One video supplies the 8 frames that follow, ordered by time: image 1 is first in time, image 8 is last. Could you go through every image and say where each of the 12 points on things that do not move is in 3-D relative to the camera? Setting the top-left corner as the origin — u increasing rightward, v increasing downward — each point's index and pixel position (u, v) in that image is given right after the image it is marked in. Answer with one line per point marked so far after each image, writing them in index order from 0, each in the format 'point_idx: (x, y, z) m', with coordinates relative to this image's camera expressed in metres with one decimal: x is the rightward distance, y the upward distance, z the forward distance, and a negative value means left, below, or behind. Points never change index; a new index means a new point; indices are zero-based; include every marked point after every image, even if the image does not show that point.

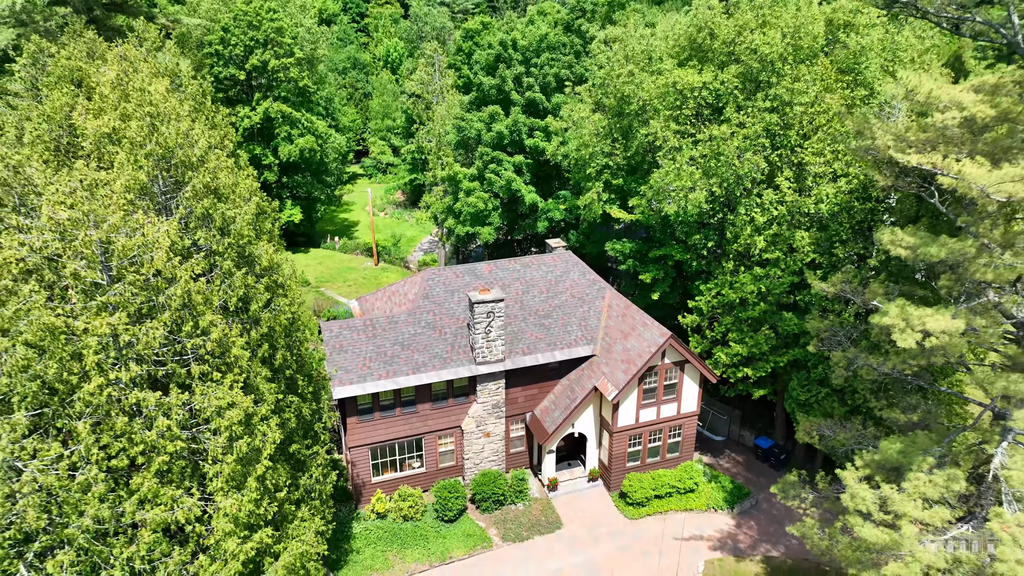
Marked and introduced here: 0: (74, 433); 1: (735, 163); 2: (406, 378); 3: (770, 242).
0: (-5.3, -1.8, +8.9) m
1: (+5.2, +3.1, +16.8) m
2: (-2.6, -2.2, +17.6) m
3: (+6.0, +1.6, +16.1) m
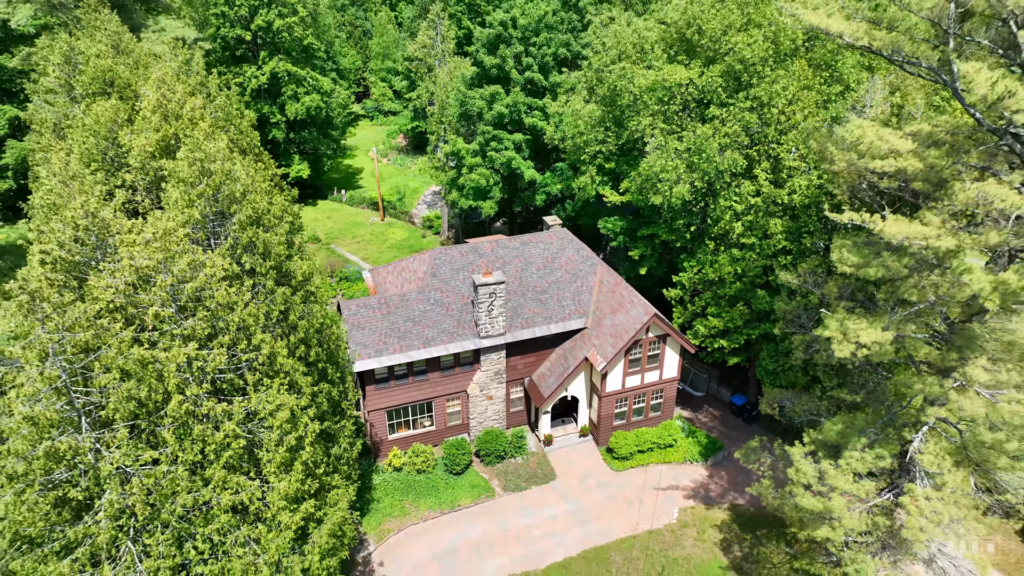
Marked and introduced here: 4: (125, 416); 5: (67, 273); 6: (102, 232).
0: (-5.3, -2.3, +11.1) m
1: (+5.2, +3.4, +18.4) m
2: (-2.6, -1.7, +19.8) m
3: (+6.0, +1.8, +17.9) m
4: (-5.8, -1.9, +10.7) m
5: (-7.3, +0.2, +11.7) m
6: (-7.0, +1.0, +12.3) m
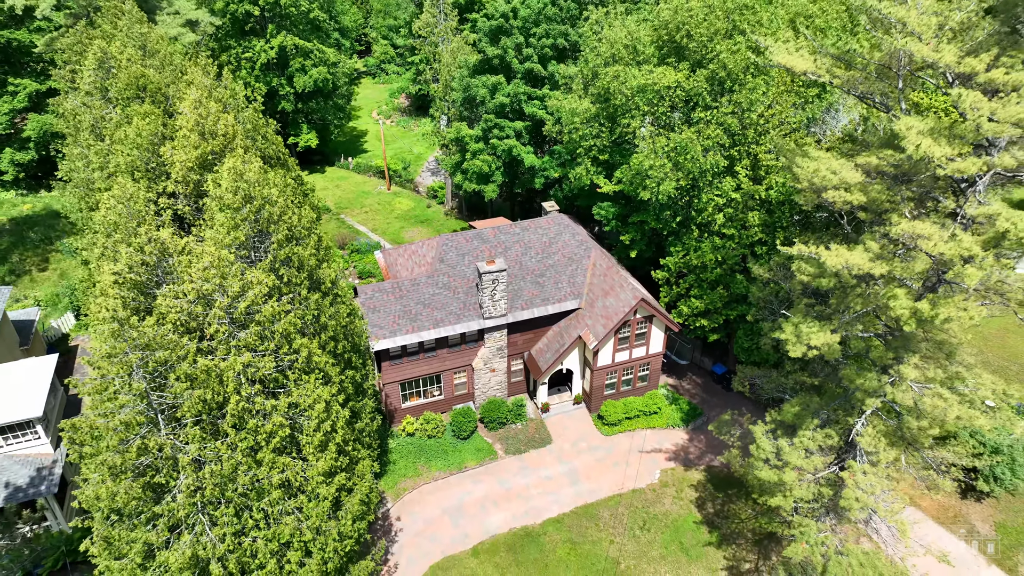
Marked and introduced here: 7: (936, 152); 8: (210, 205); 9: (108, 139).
0: (-5.3, -2.7, +13.4) m
1: (+5.2, +3.6, +20.2) m
2: (-2.6, -1.4, +22.0) m
3: (+6.1, +2.0, +19.9) m
4: (-5.7, -2.3, +13.0) m
5: (-7.3, -0.1, +13.8) m
6: (-7.0, +0.7, +14.3) m
7: (+7.1, +2.3, +12.2) m
8: (-6.6, +1.8, +15.8) m
9: (-11.2, +4.1, +20.2) m
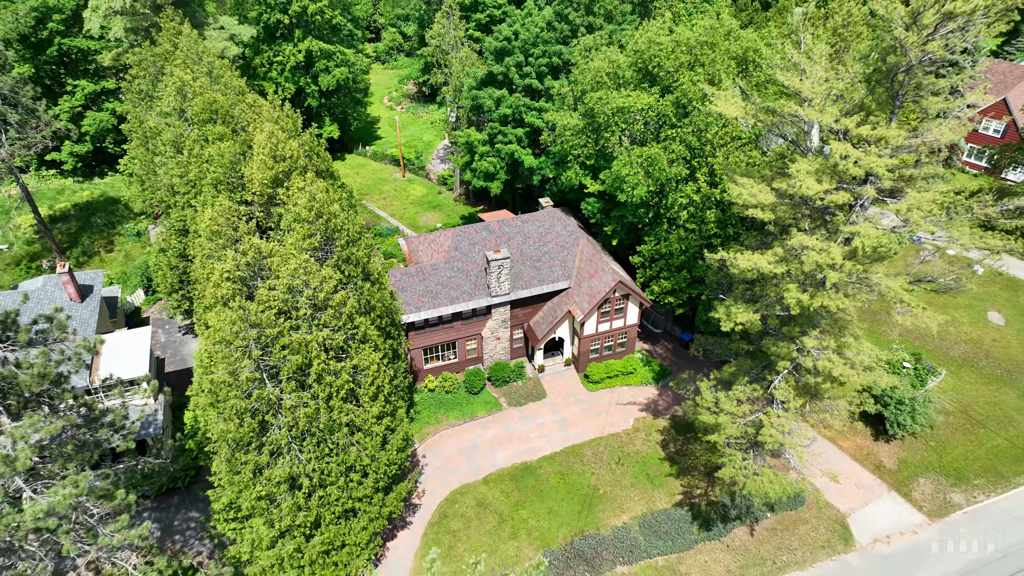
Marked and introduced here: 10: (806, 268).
0: (-5.2, -2.5, +18.6) m
1: (+5.3, +4.1, +25.2) m
2: (-2.5, -0.8, +27.2) m
3: (+6.2, +2.5, +24.9) m
4: (-5.6, -2.2, +18.2) m
5: (-7.2, +0.1, +18.9) m
6: (-6.9, +0.9, +19.4) m
7: (+7.2, +2.4, +17.3) m
8: (-6.5, +2.1, +20.8) m
9: (-11.1, +4.6, +25.1) m
10: (+7.1, +0.5, +17.6) m
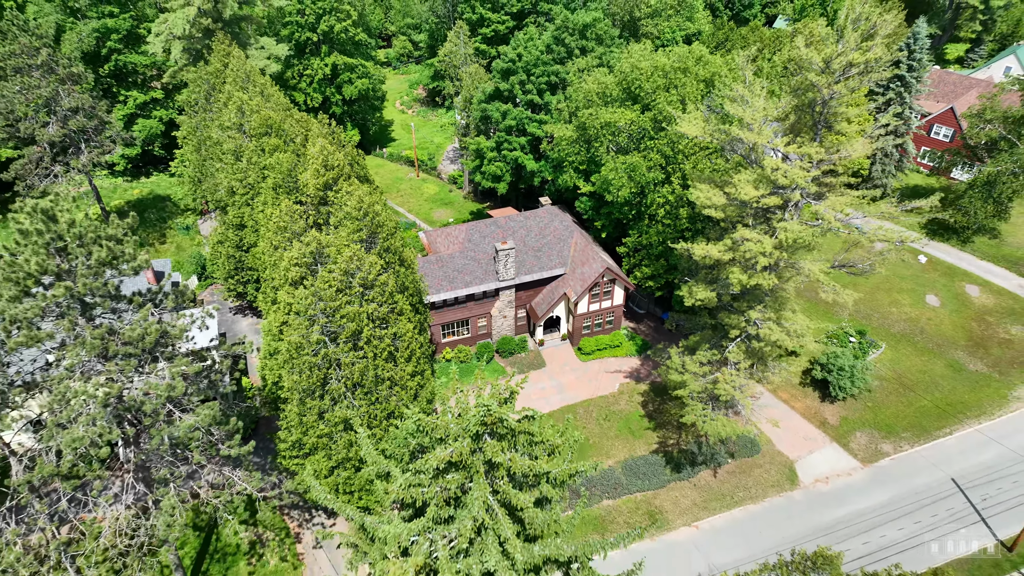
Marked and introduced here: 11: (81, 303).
0: (-5.0, -2.0, +23.9) m
1: (+5.5, +4.8, +30.3) m
2: (-2.3, -0.1, +32.4) m
3: (+6.4, +3.1, +30.1) m
4: (-5.4, -1.6, +23.5) m
5: (-6.9, +0.7, +24.1) m
6: (-6.7, +1.5, +24.6) m
7: (+7.5, +2.9, +22.5) m
8: (-6.3, +2.7, +26.0) m
9: (-10.9, +5.2, +30.3) m
10: (+7.4, +1.1, +22.8) m
11: (-10.7, -0.4, +18.7) m
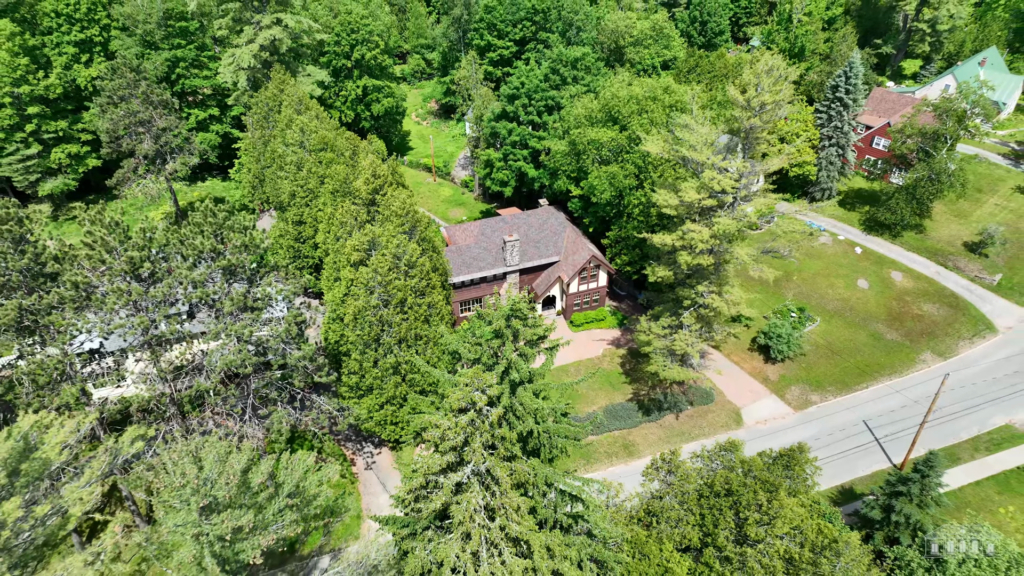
0: (-4.7, -1.0, +32.0) m
1: (+5.8, +5.7, +38.4) m
2: (-2.0, +0.8, +40.5) m
3: (+6.6, +4.0, +38.2) m
4: (-5.1, -0.7, +31.6) m
5: (-6.7, +1.6, +32.2) m
6: (-6.4, +2.4, +32.7) m
7: (+7.7, +3.9, +30.6) m
8: (-6.0, +3.6, +34.1) m
9: (-10.6, +6.1, +38.4) m
10: (+7.7, +2.0, +30.9) m
11: (-10.4, +0.5, +26.8) m
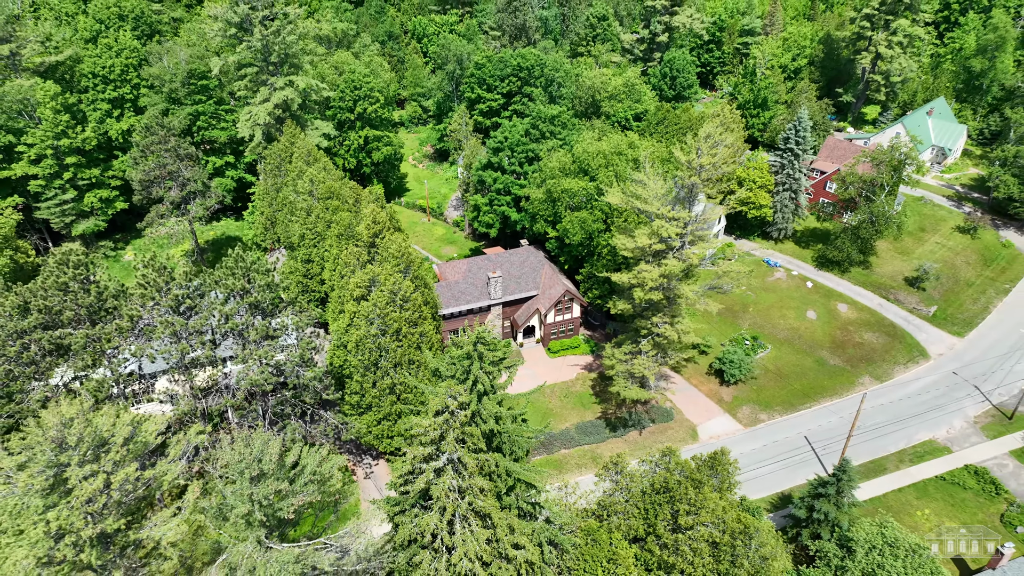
0: (-5.7, -2.7, +37.2) m
1: (+4.7, +3.8, +44.0) m
2: (-3.1, -1.2, +45.8) m
3: (+5.6, +2.2, +43.7) m
4: (-6.2, -2.3, +36.8) m
5: (-7.7, -0.1, +37.5) m
6: (-7.4, +0.7, +38.1) m
7: (+6.7, +2.3, +36.0) m
8: (-7.1, +1.9, +39.5) m
9: (-11.6, +4.2, +43.9) m
10: (+6.6, +0.4, +36.3) m
11: (-11.4, -0.9, +32.0) m
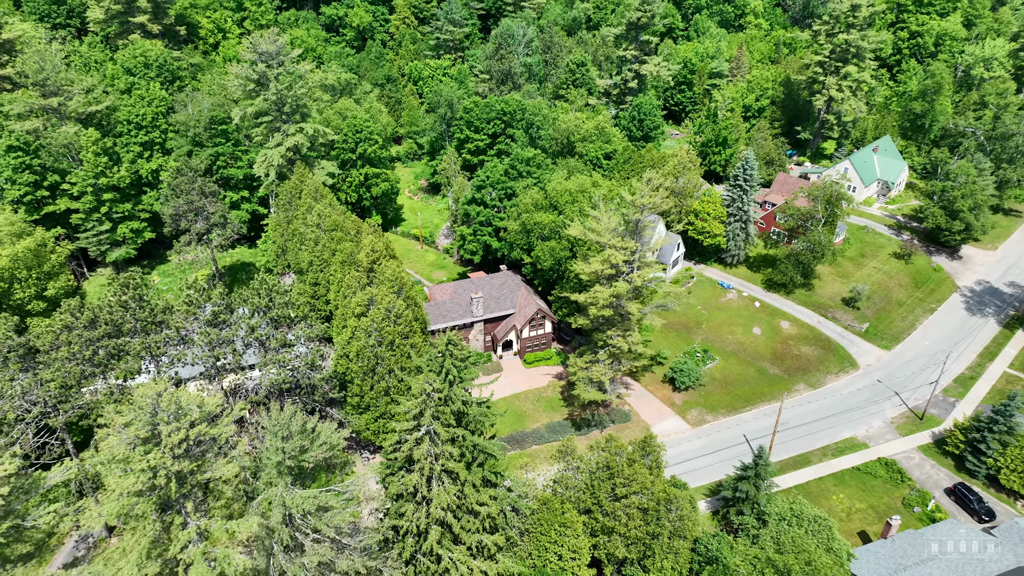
0: (-7.2, -3.8, +44.2) m
1: (+3.2, +2.5, +51.2) m
2: (-4.5, -2.6, +52.9) m
3: (+4.1, +0.8, +50.8) m
4: (-7.6, -3.4, +43.8) m
5: (-9.2, -1.2, +44.6) m
6: (-8.9, -0.4, +45.2) m
7: (+5.2, +1.2, +43.2) m
8: (-8.5, +0.7, +46.6) m
9: (-13.1, +2.9, +51.1) m
10: (+5.1, -0.7, +43.4) m
11: (-12.9, -1.9, +39.1) m
